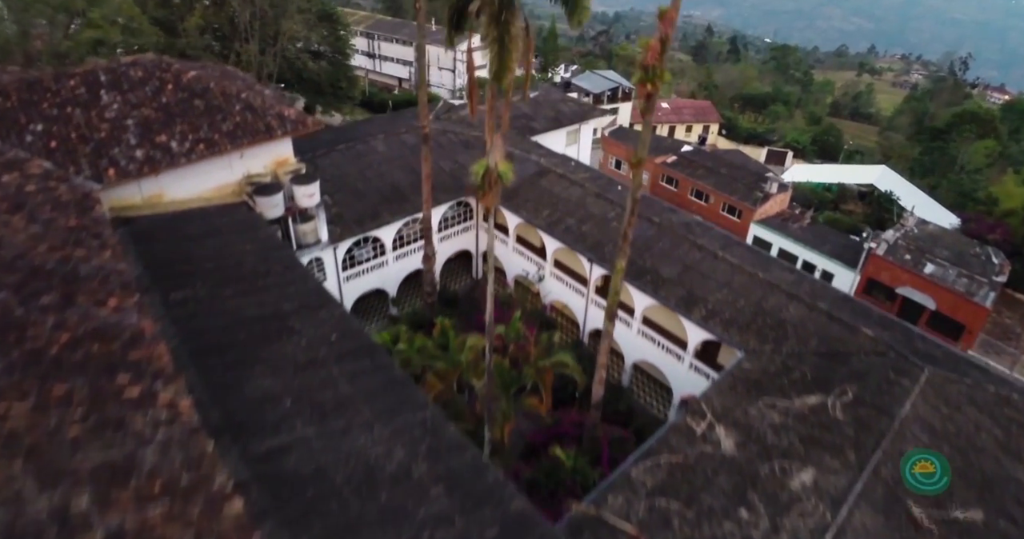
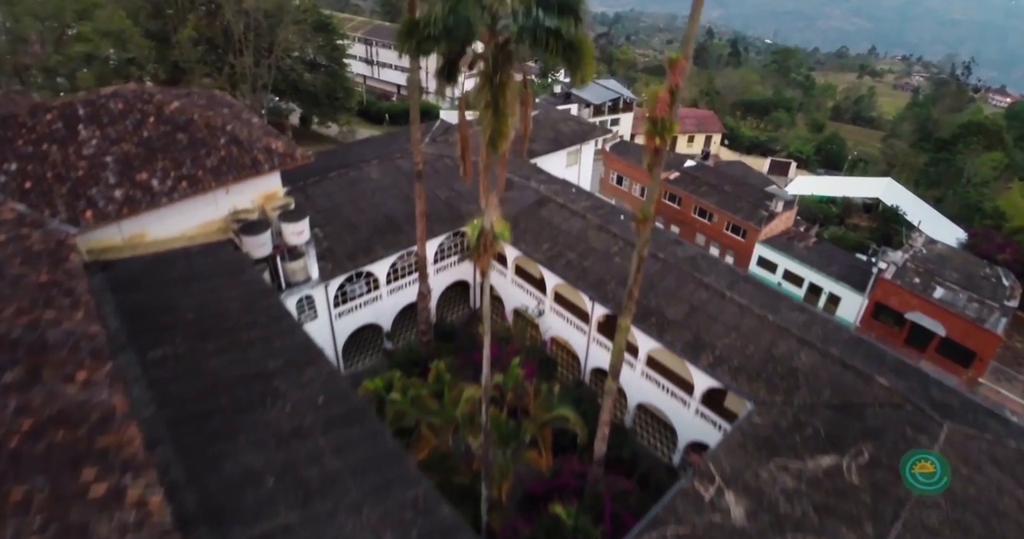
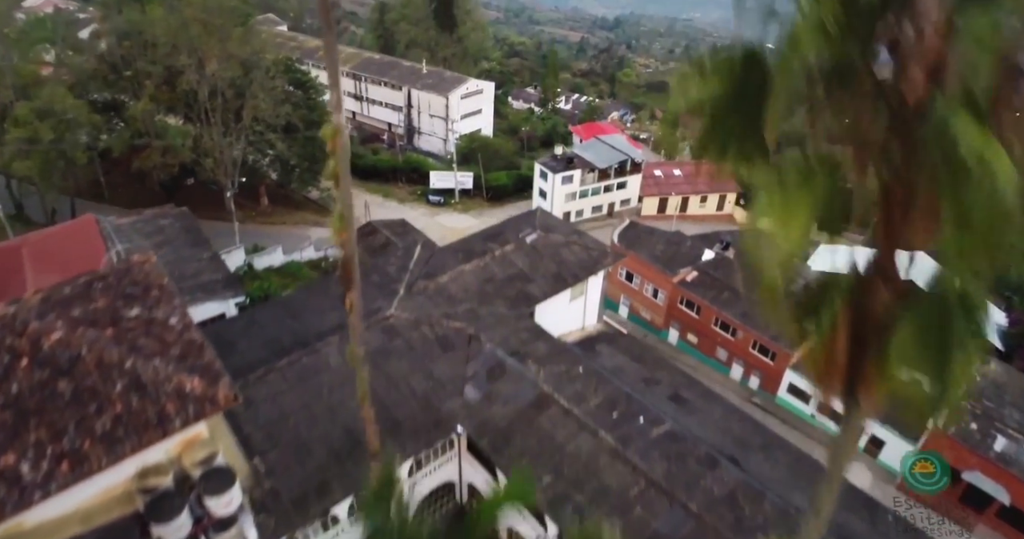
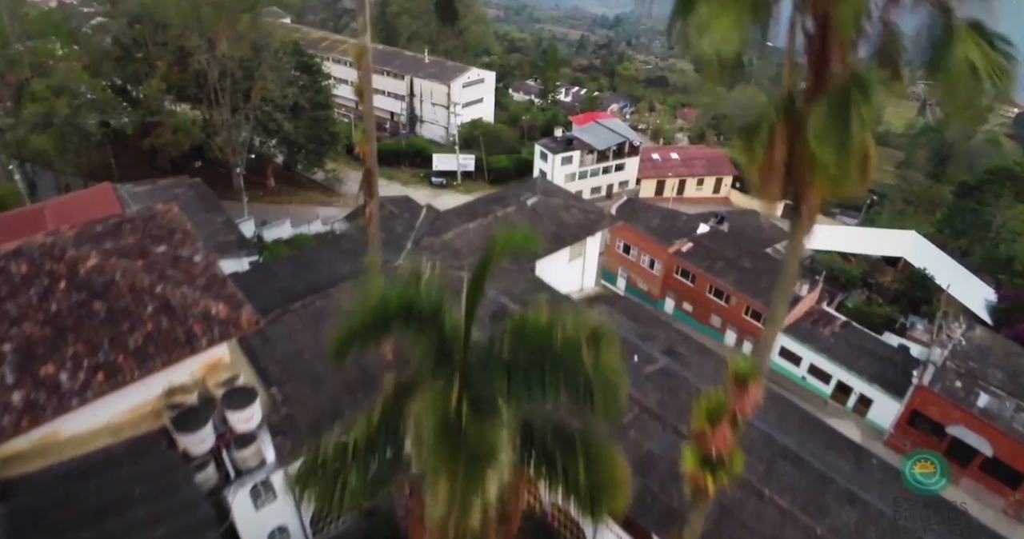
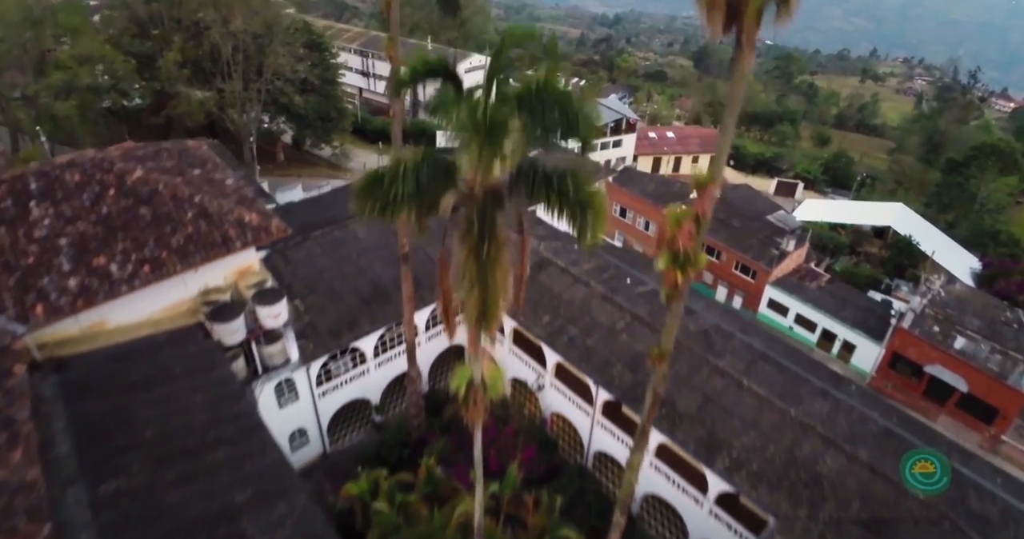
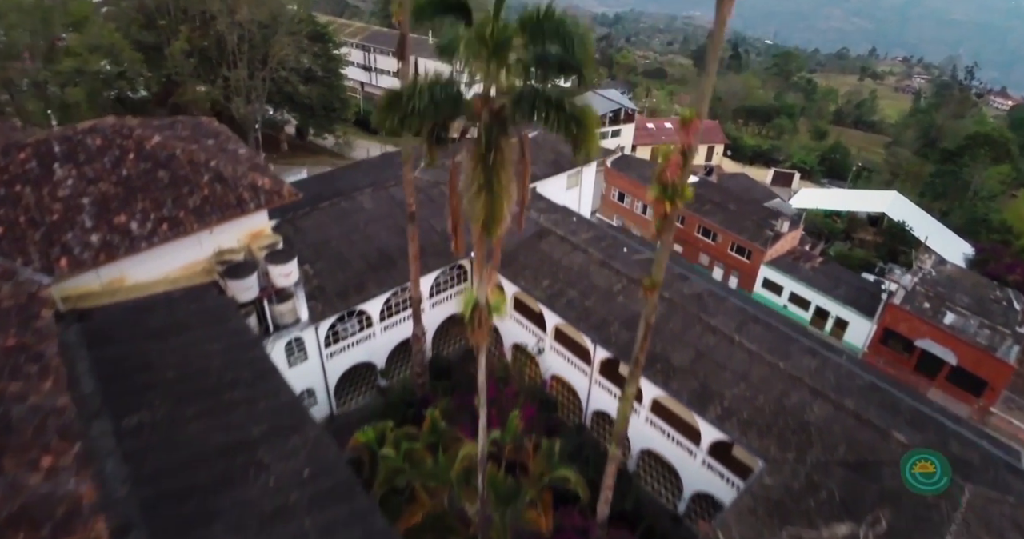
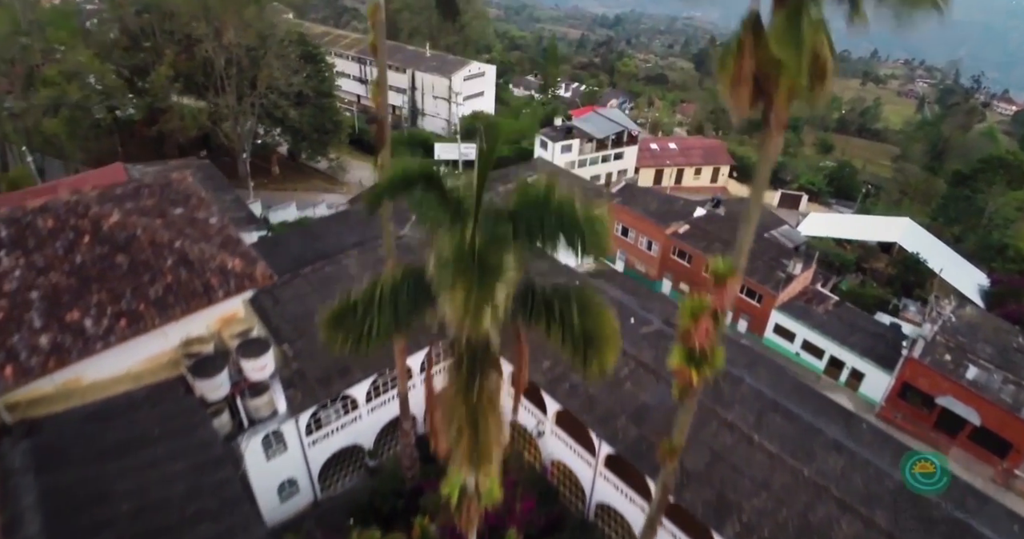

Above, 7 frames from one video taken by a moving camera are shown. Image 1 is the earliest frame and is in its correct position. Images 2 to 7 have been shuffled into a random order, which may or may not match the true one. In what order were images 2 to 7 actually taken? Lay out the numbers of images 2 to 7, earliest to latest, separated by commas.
2, 6, 5, 7, 4, 3
